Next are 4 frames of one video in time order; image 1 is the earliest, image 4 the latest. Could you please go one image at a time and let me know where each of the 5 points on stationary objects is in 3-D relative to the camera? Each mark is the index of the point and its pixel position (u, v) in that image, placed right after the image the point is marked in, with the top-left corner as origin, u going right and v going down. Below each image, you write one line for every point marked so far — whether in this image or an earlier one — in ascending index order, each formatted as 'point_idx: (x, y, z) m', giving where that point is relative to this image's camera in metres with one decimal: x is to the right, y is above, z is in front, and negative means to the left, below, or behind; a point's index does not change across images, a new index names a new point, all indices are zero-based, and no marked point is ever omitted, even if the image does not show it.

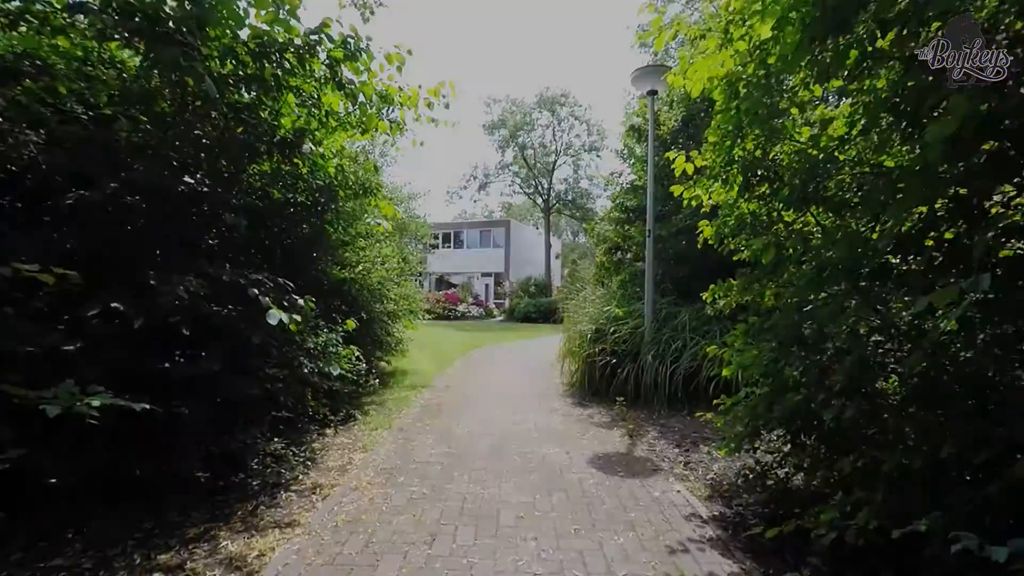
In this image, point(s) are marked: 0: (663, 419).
0: (+1.8, -1.6, +6.1) m
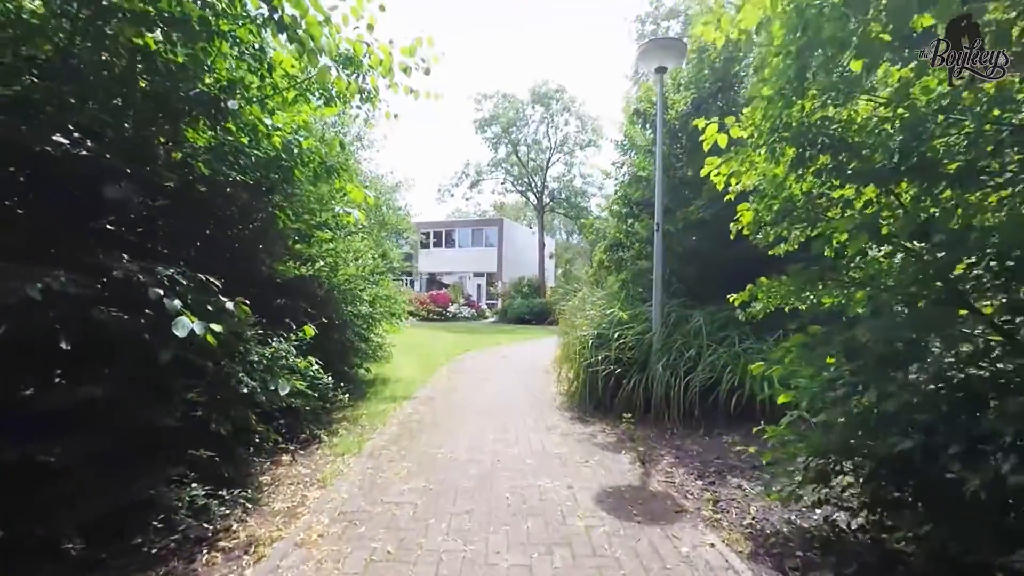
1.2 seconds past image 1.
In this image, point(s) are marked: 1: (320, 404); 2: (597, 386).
0: (+1.7, -1.6, +5.2) m
1: (-2.1, -1.3, +5.5) m
2: (+1.1, -1.3, +6.5) m
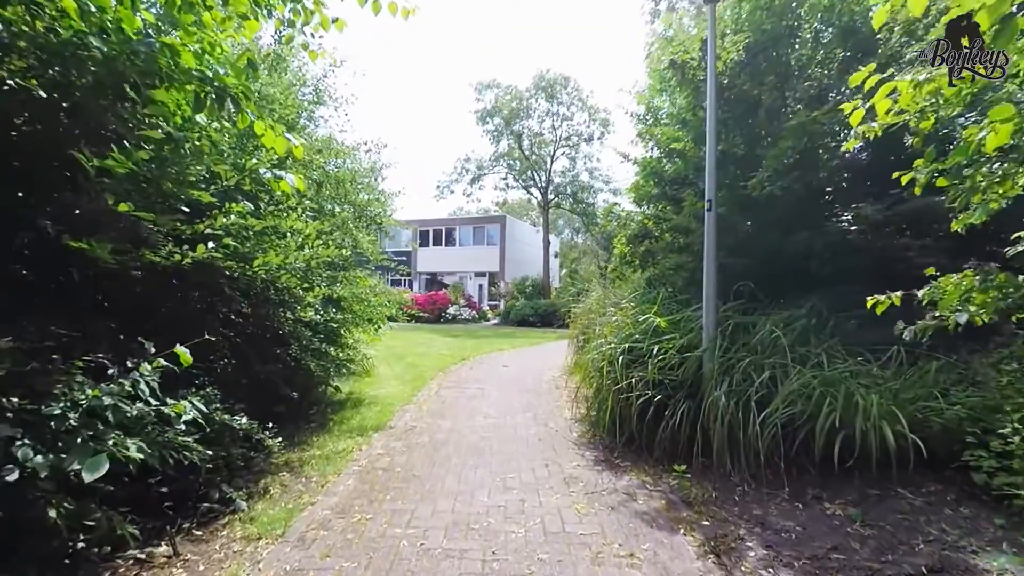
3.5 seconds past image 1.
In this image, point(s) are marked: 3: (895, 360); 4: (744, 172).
0: (+1.7, -1.6, +3.6) m
1: (-2.1, -1.2, +3.9) m
2: (+1.1, -1.2, +4.8) m
3: (+3.3, -0.6, +4.3) m
4: (+2.7, +1.4, +5.9) m
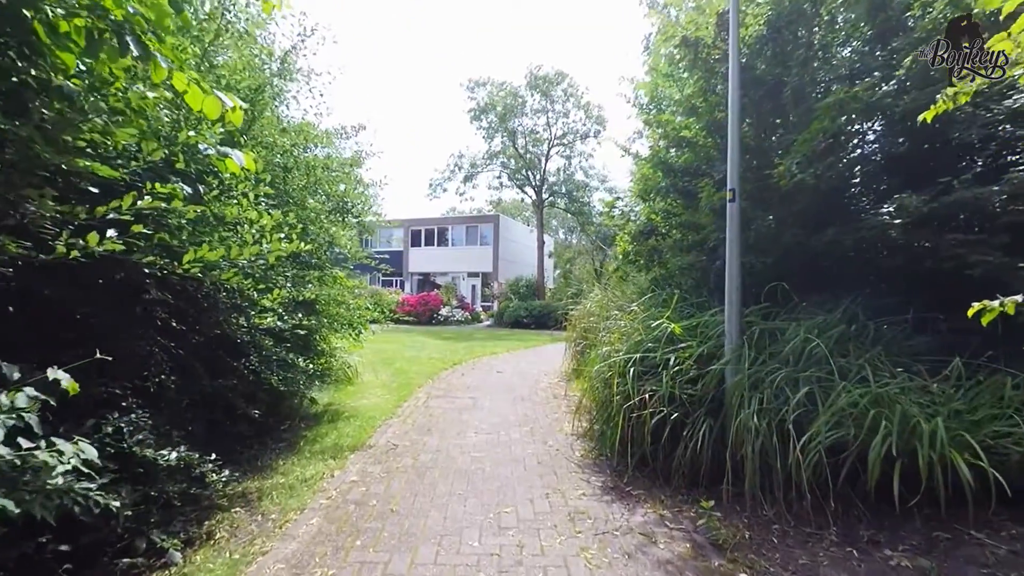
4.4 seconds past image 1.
0: (+1.7, -1.6, +3.0) m
1: (-2.1, -1.3, +3.2) m
2: (+1.1, -1.3, +4.2) m
3: (+3.2, -0.6, +3.7) m
4: (+2.7, +1.3, +5.3) m
